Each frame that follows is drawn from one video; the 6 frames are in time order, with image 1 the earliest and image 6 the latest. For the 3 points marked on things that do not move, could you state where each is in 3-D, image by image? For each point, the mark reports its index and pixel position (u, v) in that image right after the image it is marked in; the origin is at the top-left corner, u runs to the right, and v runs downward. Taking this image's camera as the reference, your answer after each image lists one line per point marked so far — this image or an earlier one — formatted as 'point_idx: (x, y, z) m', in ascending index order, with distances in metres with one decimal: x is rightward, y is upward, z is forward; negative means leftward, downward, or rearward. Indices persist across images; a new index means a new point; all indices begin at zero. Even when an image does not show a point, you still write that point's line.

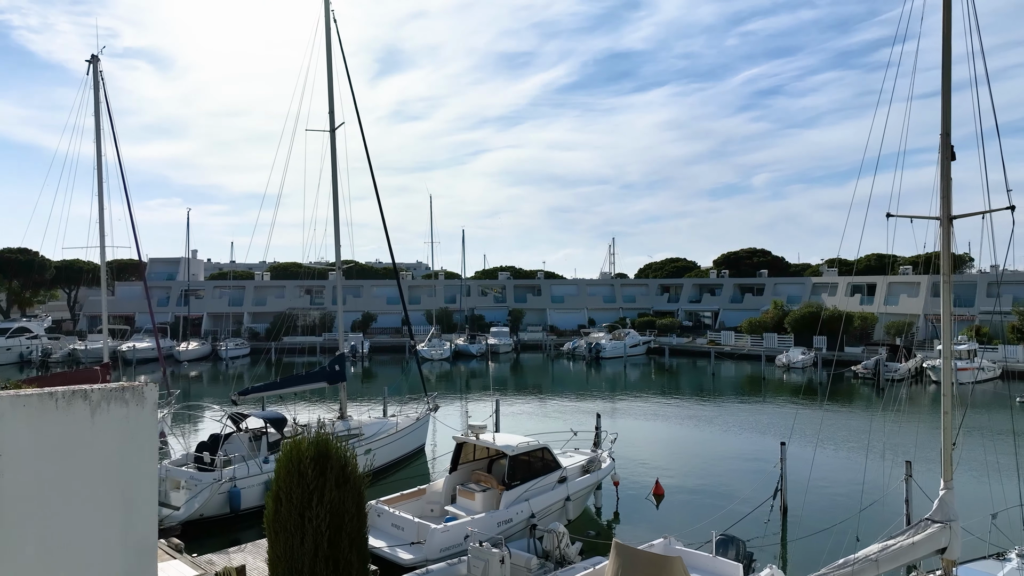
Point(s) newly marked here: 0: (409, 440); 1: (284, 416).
0: (-2.7, -4.0, +16.6) m
1: (-5.0, -2.8, +13.8) m
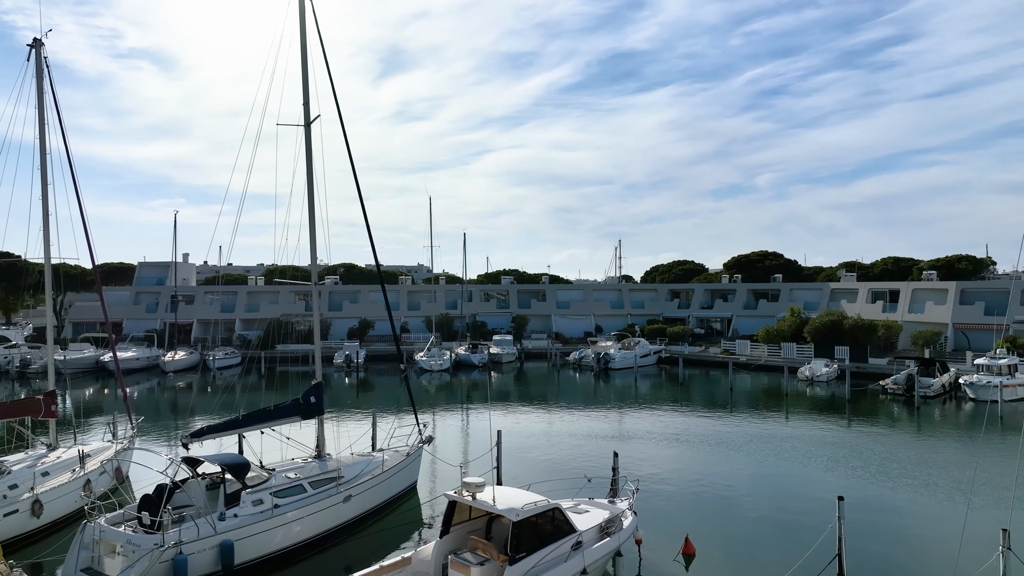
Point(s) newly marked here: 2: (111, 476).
0: (-2.6, -4.4, +14.4) m
1: (-4.9, -3.2, +11.7) m
2: (-9.4, -4.4, +14.8) m
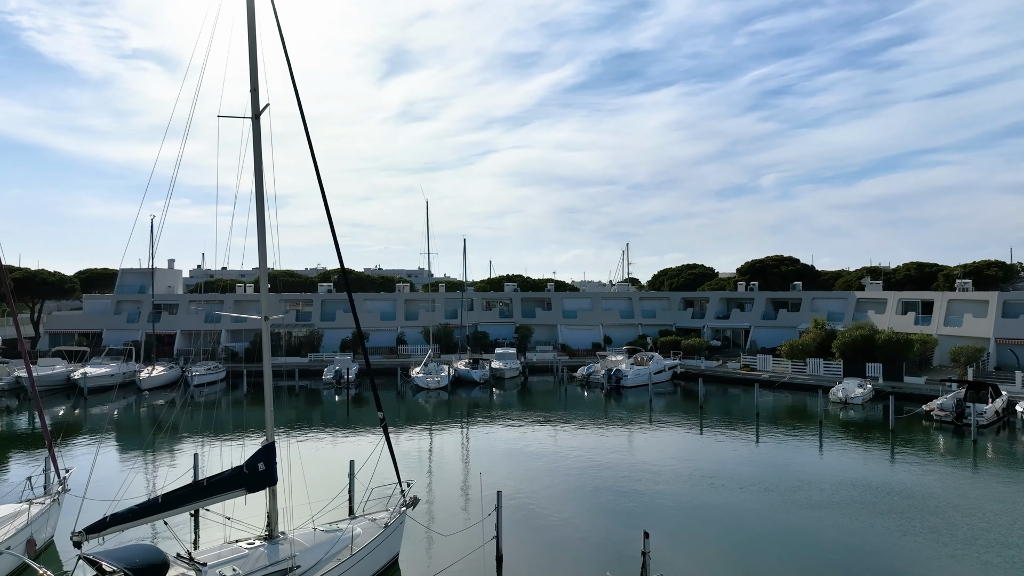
0: (-2.6, -5.0, +11.6) m
1: (-4.9, -3.8, +8.9) m
2: (-9.3, -5.0, +12.0) m
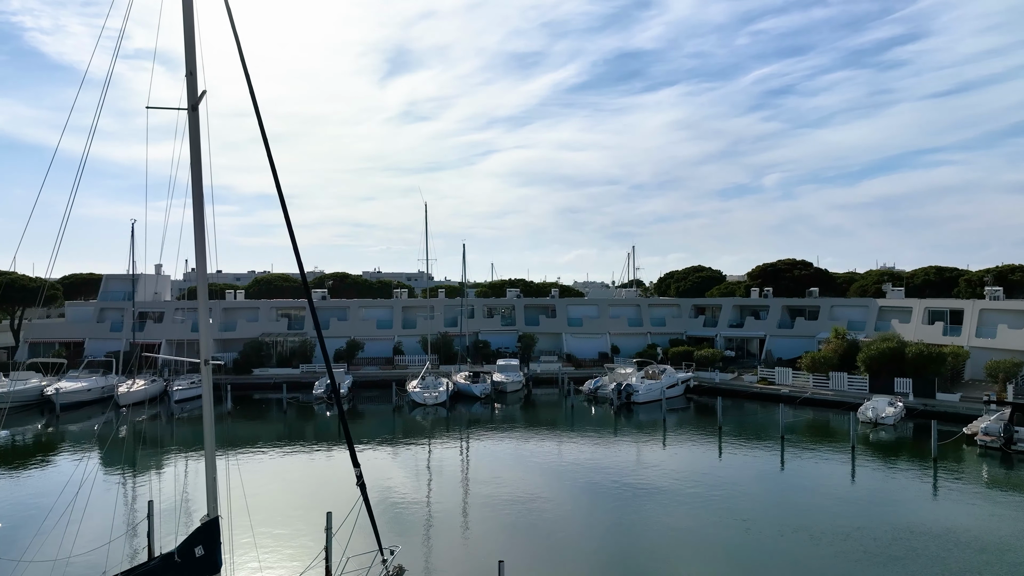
0: (-2.5, -5.4, +9.4) m
1: (-4.8, -4.3, +6.6) m
2: (-9.2, -5.5, +9.8) m
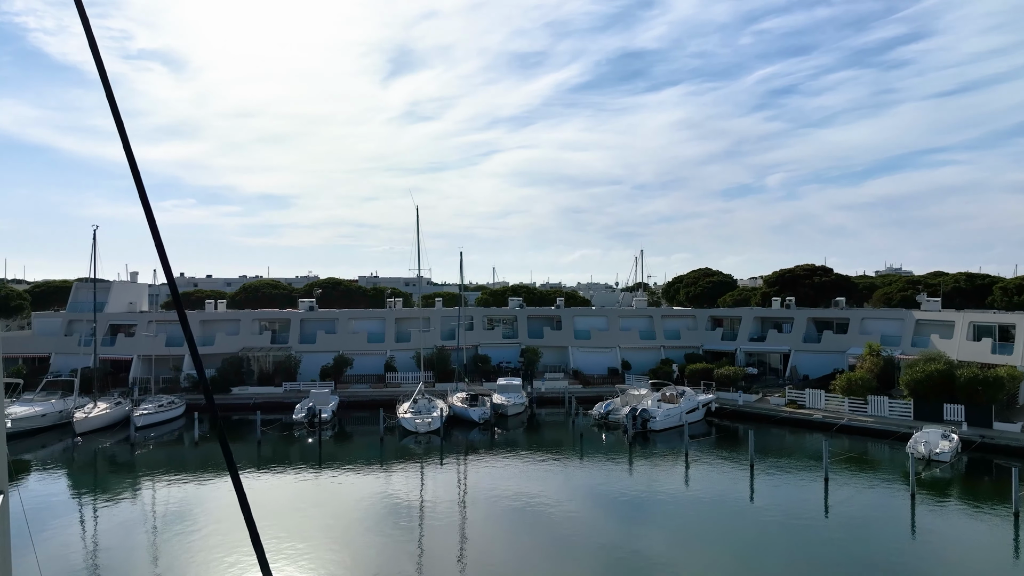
0: (-2.5, -6.1, +5.9) m
1: (-4.8, -5.0, +3.2) m
2: (-9.2, -6.1, +6.4) m
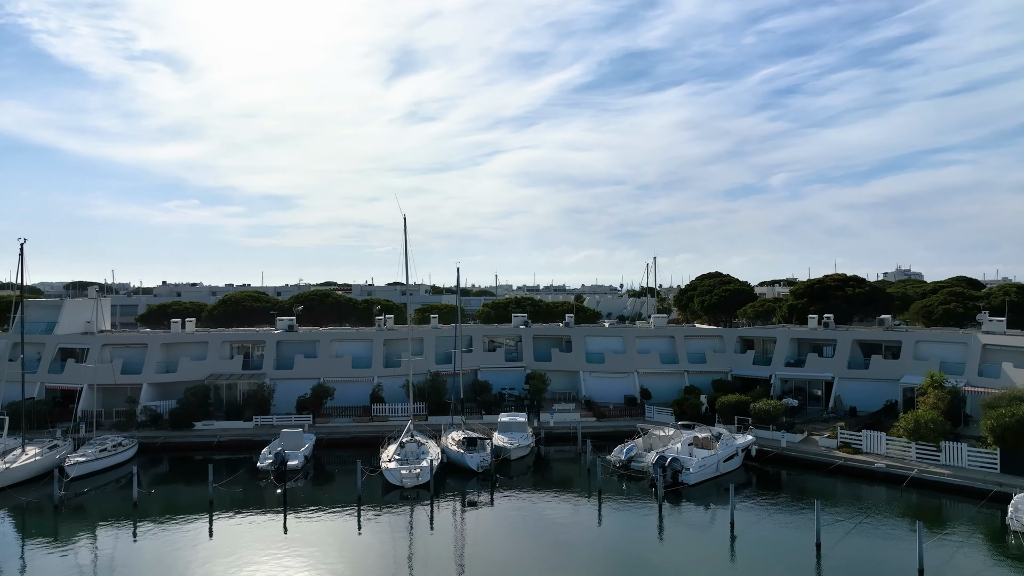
0: (-2.4, -7.1, +1.1) m
1: (-4.8, -6.0, -1.6) m
2: (-9.2, -7.1, +1.6) m
